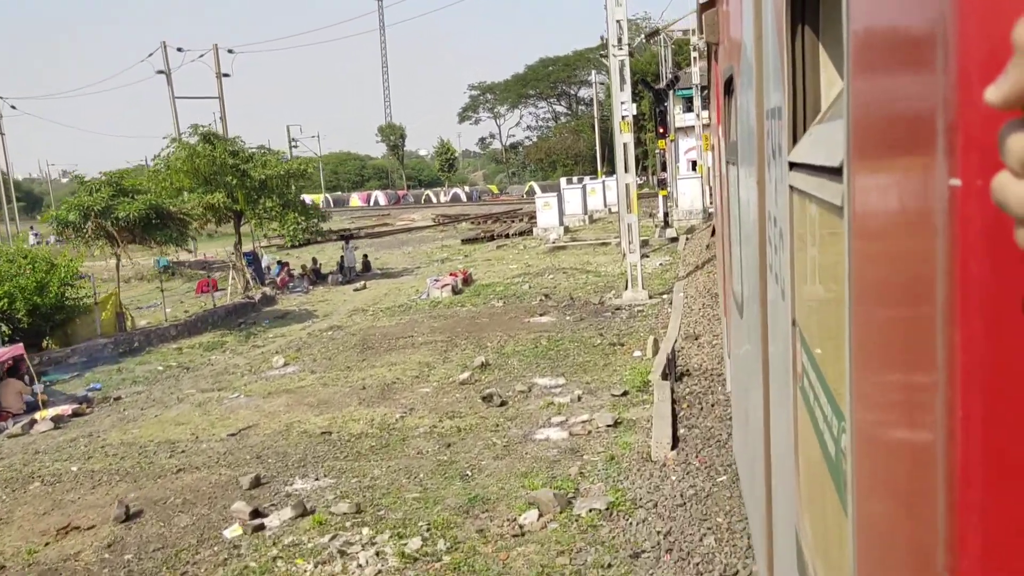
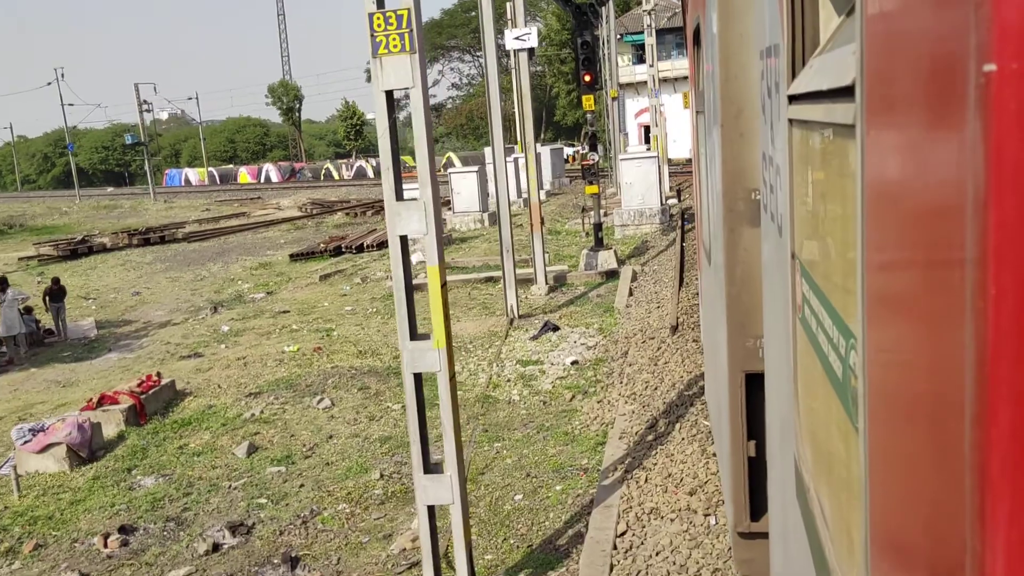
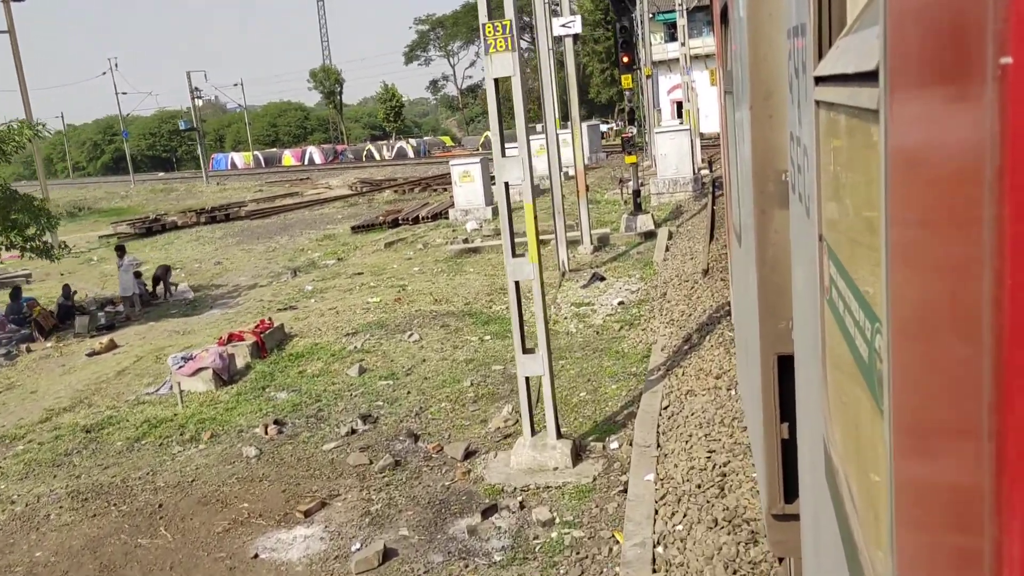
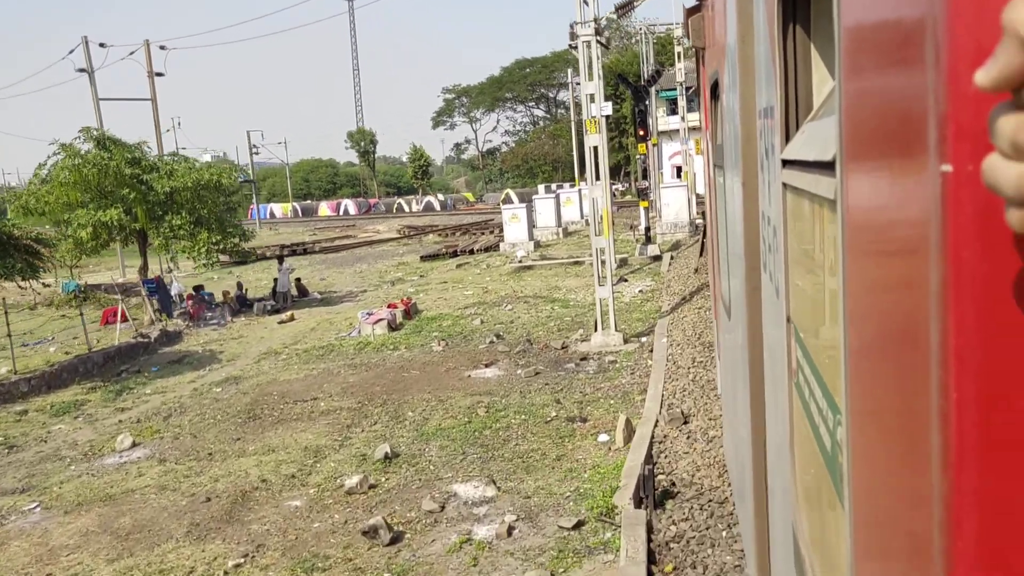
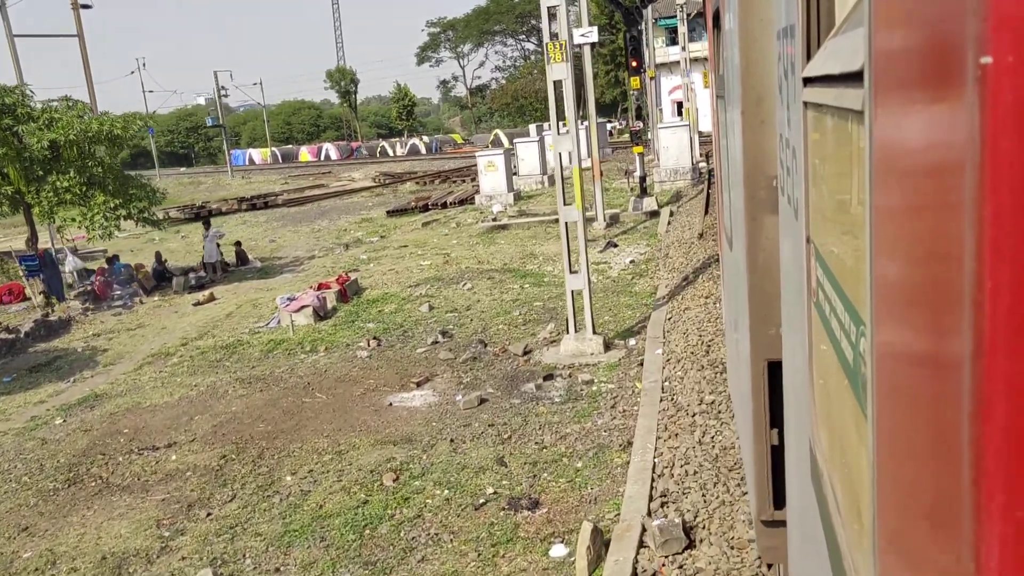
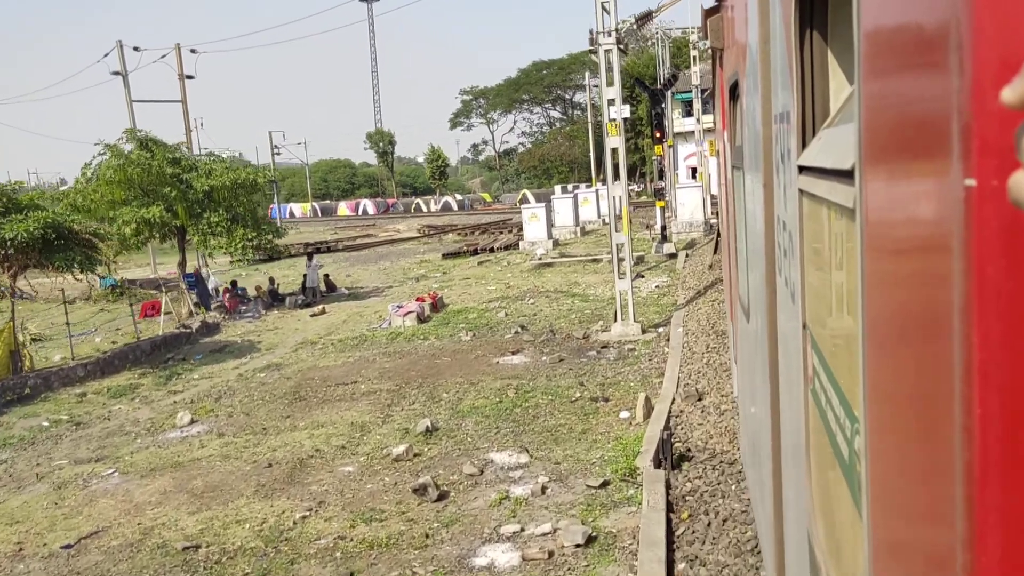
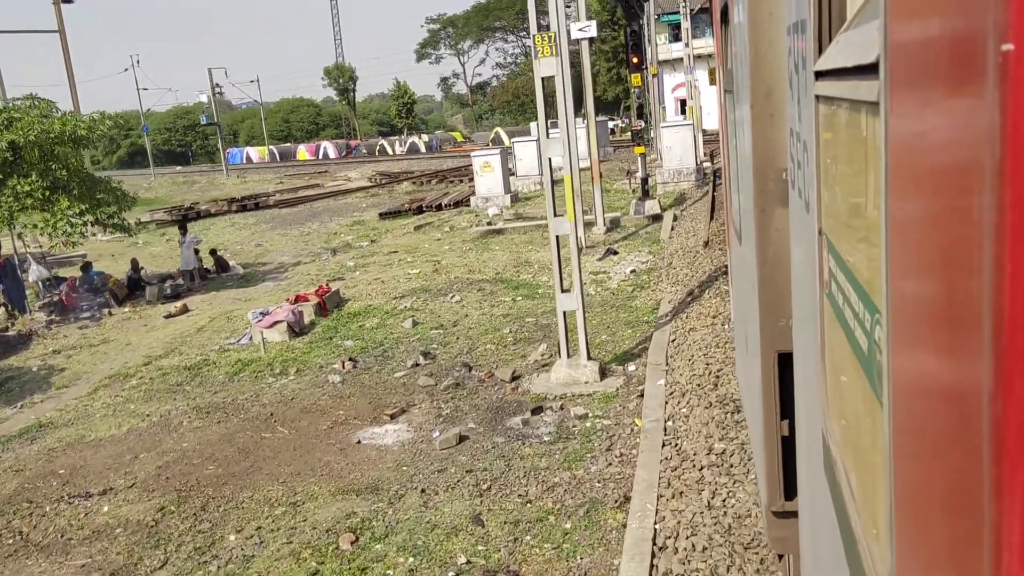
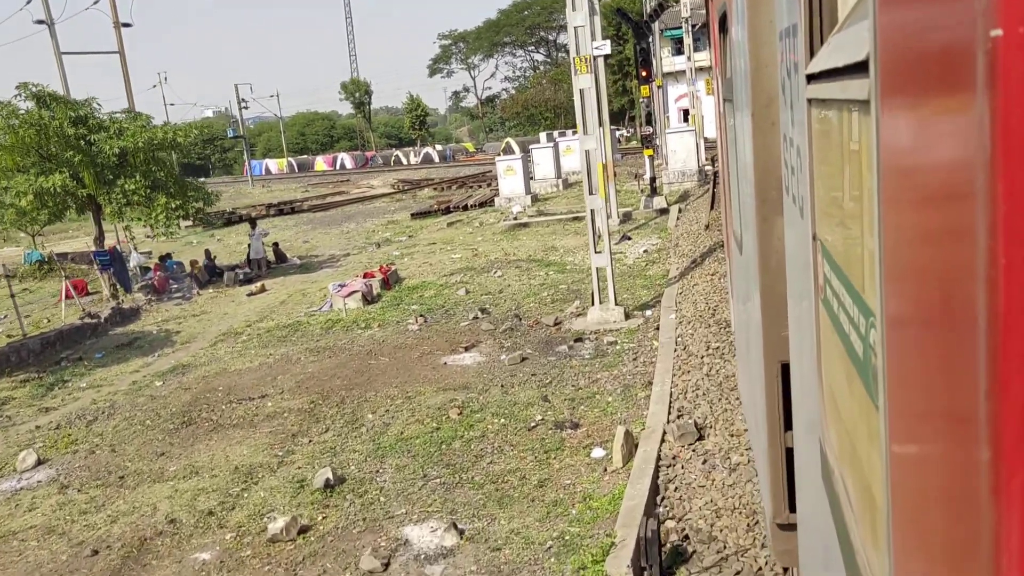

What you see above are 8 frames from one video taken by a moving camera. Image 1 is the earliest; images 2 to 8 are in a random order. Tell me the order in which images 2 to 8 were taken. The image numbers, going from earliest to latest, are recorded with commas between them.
6, 4, 8, 5, 7, 3, 2
